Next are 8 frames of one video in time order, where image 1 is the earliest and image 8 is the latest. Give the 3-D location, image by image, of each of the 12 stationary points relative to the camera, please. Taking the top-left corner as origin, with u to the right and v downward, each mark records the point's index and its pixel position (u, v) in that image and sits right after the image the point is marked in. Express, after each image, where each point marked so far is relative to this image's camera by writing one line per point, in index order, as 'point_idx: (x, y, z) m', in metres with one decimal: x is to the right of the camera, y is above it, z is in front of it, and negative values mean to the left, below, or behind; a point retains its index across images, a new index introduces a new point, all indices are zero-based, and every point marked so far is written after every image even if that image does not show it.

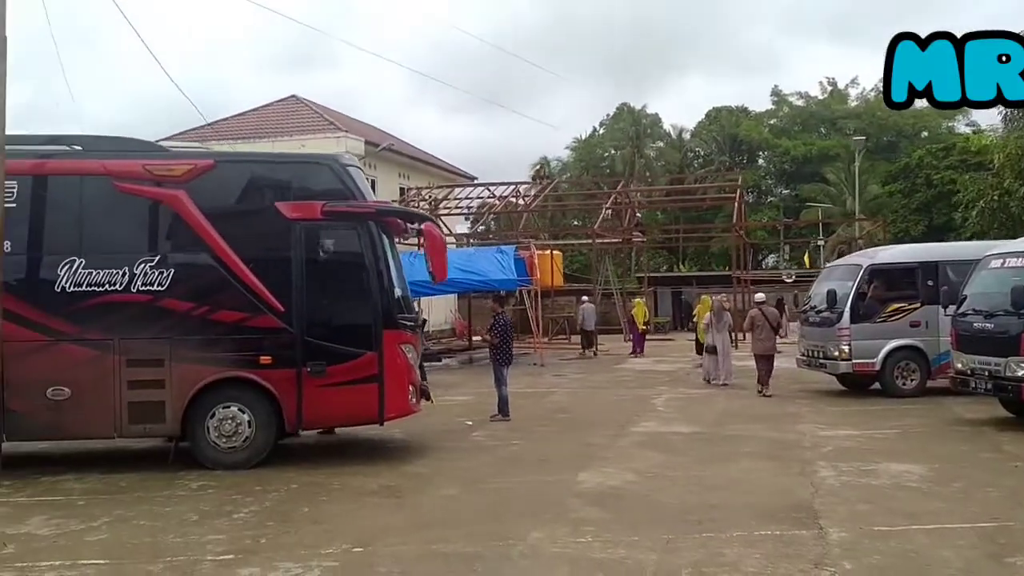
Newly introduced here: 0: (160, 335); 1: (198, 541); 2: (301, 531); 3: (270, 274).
0: (-3.8, -0.5, +10.3) m
1: (-2.4, -1.9, +7.4) m
2: (-1.7, -1.9, +7.7) m
3: (-2.6, +0.2, +10.5) m
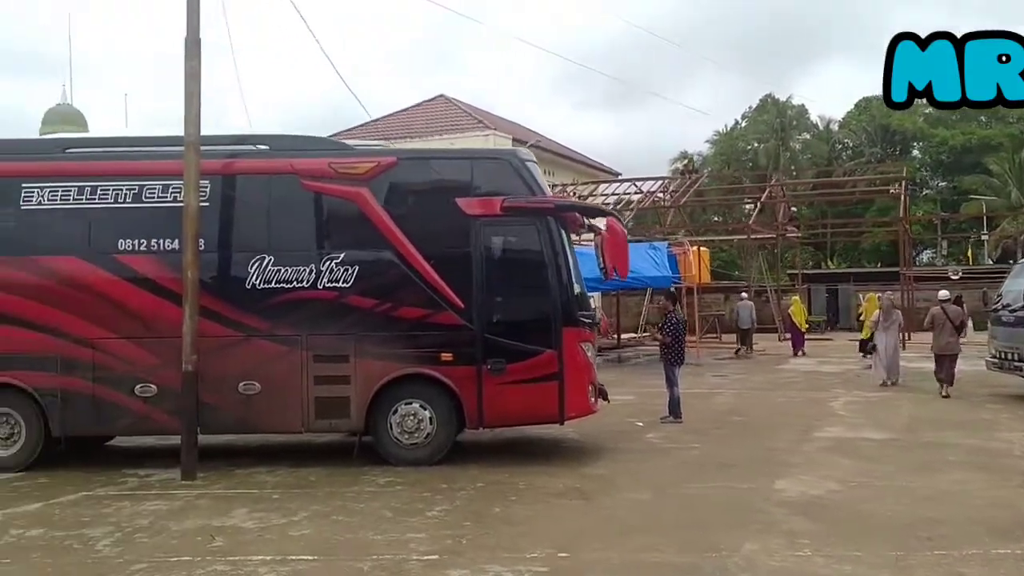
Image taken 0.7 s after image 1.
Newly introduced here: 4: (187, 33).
0: (-1.8, -0.5, +10.4) m
1: (-0.9, -1.9, +7.3) m
2: (-0.1, -1.9, +7.5) m
3: (-0.7, +0.2, +10.4) m
4: (-3.3, +2.6, +10.0) m
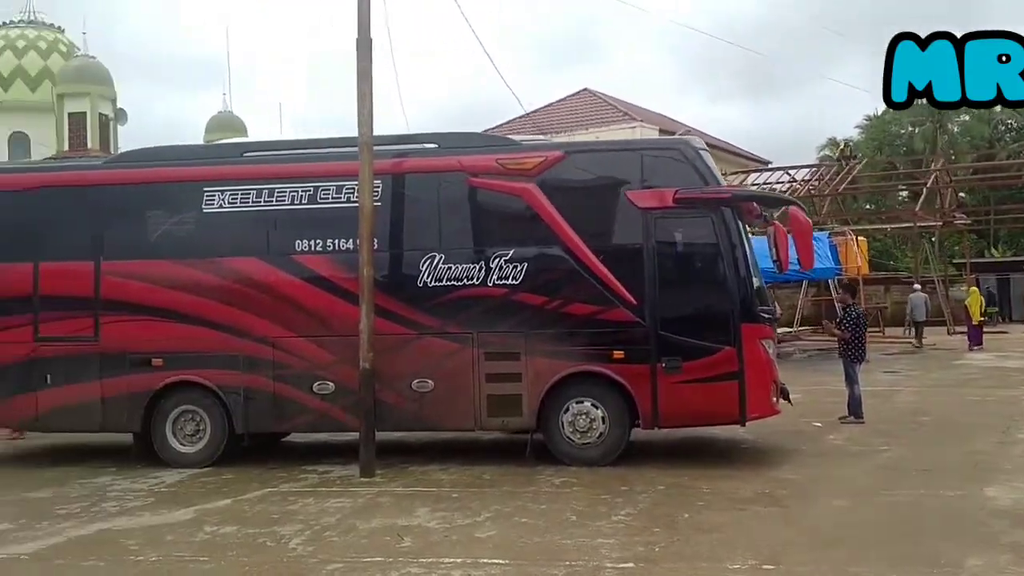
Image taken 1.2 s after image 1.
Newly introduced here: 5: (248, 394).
0: (0.0, -0.4, +10.2) m
1: (+0.6, -1.9, +7.1) m
2: (+1.3, -1.9, +7.2) m
3: (+1.2, +0.2, +10.1) m
4: (-1.6, +2.6, +10.0) m
5: (-2.9, -1.2, +10.7) m
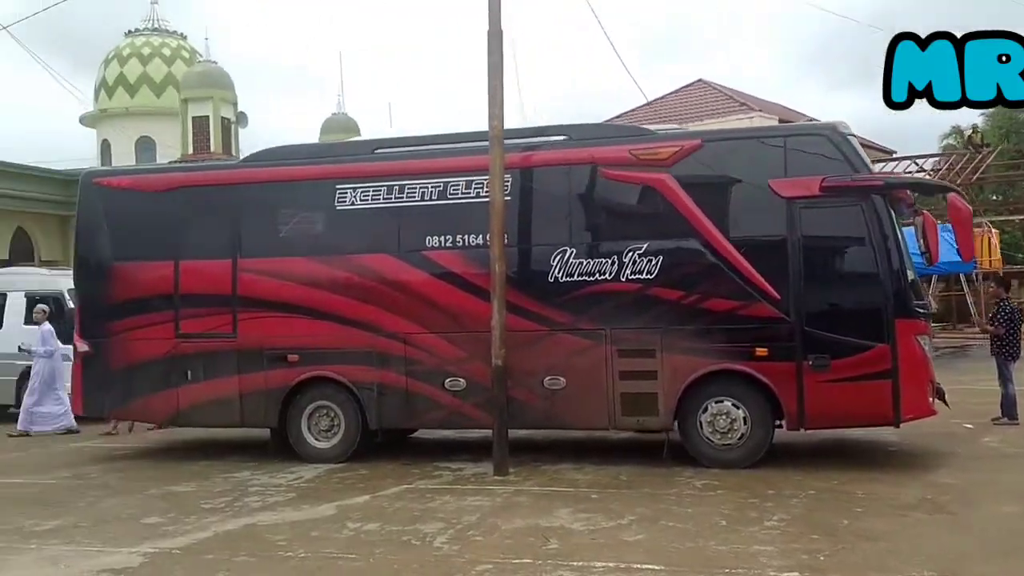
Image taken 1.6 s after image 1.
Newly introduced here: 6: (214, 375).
0: (+1.4, -0.4, +9.9) m
1: (+1.6, -1.8, +6.8) m
2: (+2.4, -1.8, +6.7) m
3: (+2.5, +0.3, +9.7) m
4: (-0.2, +2.7, +9.9) m
5: (-1.4, -1.1, +10.7) m
6: (-3.4, -1.0, +11.0) m
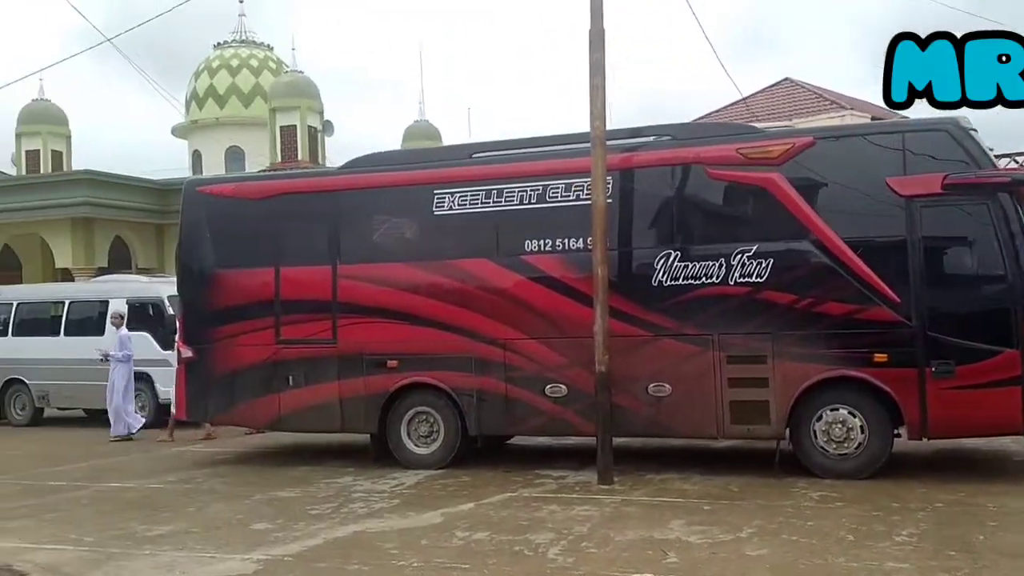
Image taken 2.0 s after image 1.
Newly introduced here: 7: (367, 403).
0: (+2.5, -0.4, +9.6) m
1: (+2.4, -1.9, +6.4) m
2: (+3.2, -1.8, +6.3) m
3: (+3.5, +0.3, +9.2) m
4: (+0.8, +2.6, +9.7) m
5: (-0.3, -1.2, +10.5) m
6: (-2.3, -1.1, +11.1) m
7: (-1.6, -1.3, +10.9) m
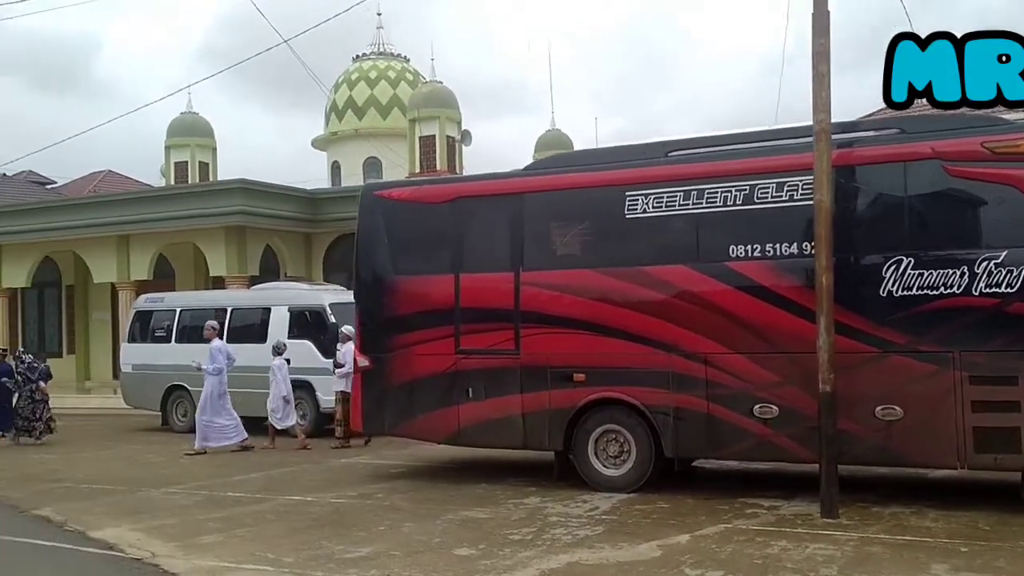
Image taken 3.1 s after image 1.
0: (+4.4, -0.5, +8.4) m
1: (+4.0, -1.9, +5.3) m
2: (+4.7, -1.9, +5.1) m
3: (+5.4, +0.2, +8.0) m
4: (+2.8, +2.6, +8.8) m
5: (+1.7, -1.3, +9.7) m
6: (-0.2, -1.1, +10.5) m
7: (+0.4, -1.4, +10.2) m
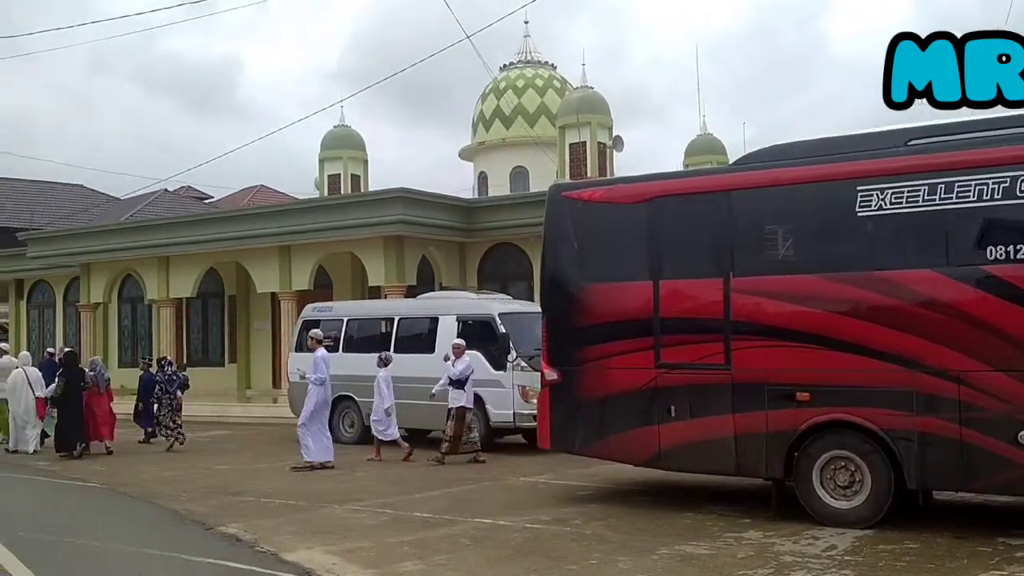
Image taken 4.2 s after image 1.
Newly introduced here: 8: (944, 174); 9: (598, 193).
0: (+6.1, -0.6, +6.9) m
1: (+5.3, -1.9, +3.8) m
2: (+6.0, -1.9, +3.5) m
3: (+7.1, +0.1, +6.3) m
4: (+4.6, +2.5, +7.5) m
5: (+3.6, -1.3, +8.5) m
6: (+1.9, -1.2, +9.5) m
7: (+2.4, -1.5, +9.2) m
8: (+3.8, +1.0, +8.6) m
9: (+0.9, +1.0, +10.4) m
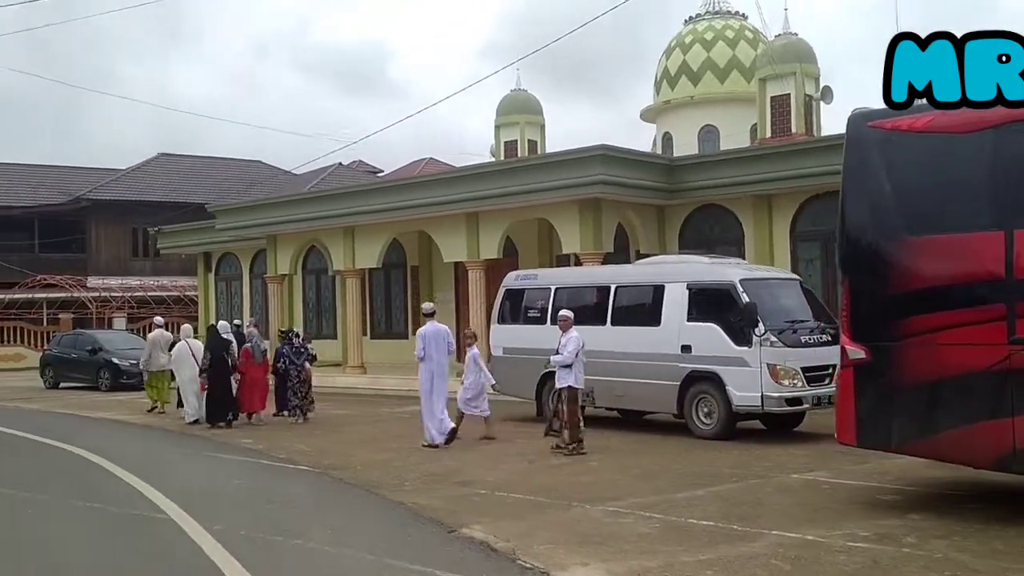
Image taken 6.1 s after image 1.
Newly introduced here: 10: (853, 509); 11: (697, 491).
0: (+8.0, -0.2, +4.0) m
1: (+6.7, -1.7, +1.1) m
2: (+7.4, -1.7, +0.7) m
3: (+8.9, +0.4, +3.2) m
4: (+6.6, +2.8, +4.7) m
5: (+5.8, -1.0, +6.0) m
6: (+4.3, -0.9, +7.2) m
7: (+4.8, -1.1, +6.8) m
8: (+6.0, +1.4, +5.9) m
9: (+3.4, +1.4, +8.2) m
10: (+3.0, -1.9, +8.5) m
11: (+1.8, -2.0, +9.4) m
